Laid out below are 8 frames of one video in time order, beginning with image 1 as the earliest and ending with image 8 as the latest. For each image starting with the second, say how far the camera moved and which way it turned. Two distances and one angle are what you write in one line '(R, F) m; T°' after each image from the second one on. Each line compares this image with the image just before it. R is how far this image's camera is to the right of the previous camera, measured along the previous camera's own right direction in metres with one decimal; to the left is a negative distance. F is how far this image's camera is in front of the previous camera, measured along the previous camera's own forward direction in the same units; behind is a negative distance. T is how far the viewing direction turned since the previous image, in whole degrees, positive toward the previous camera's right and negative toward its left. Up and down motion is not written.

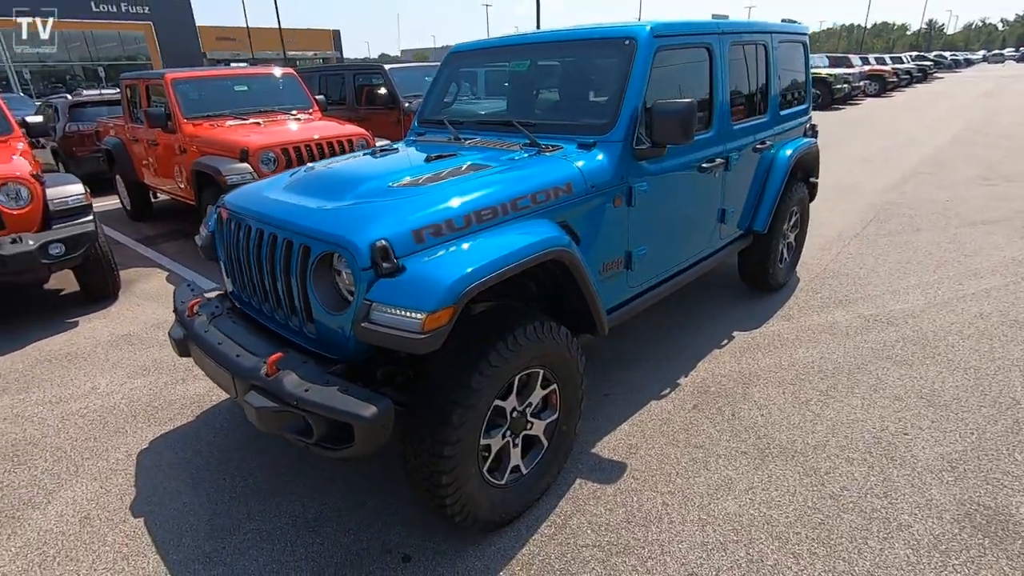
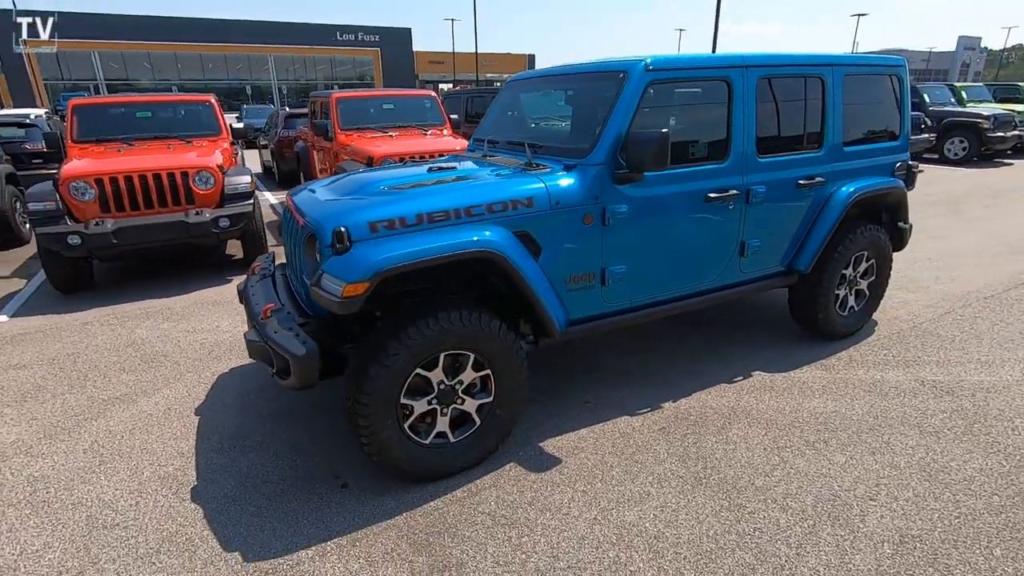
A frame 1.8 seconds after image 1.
(+1.1, -0.2) m; -17°
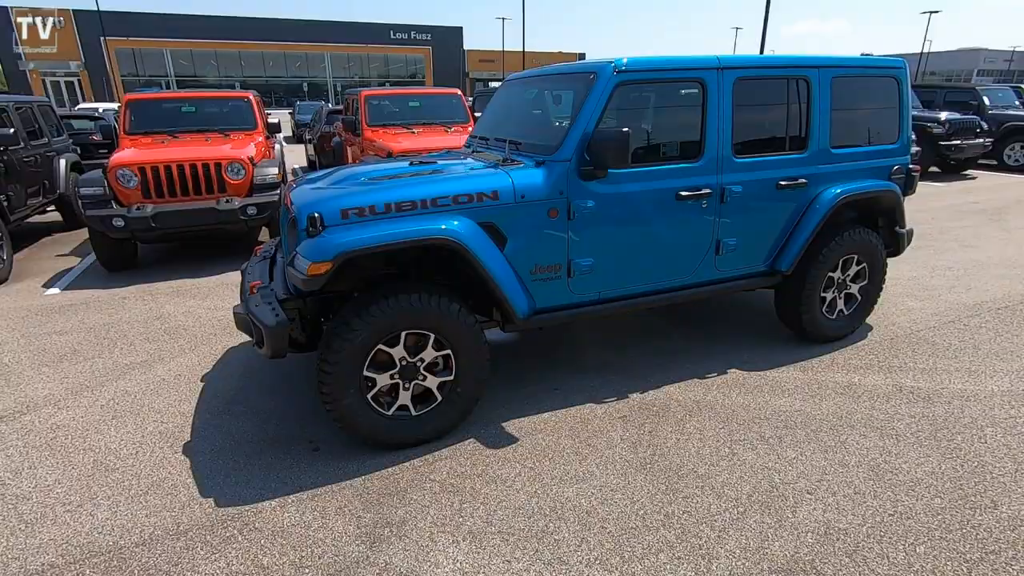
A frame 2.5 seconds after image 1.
(+0.5, -0.2) m; -5°
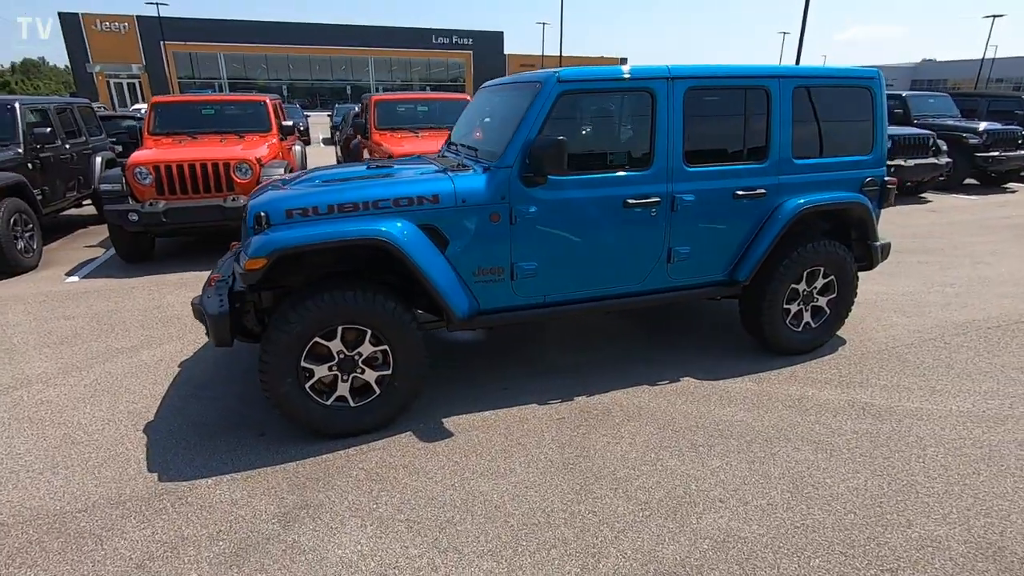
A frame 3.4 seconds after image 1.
(+0.6, -0.1) m; -4°
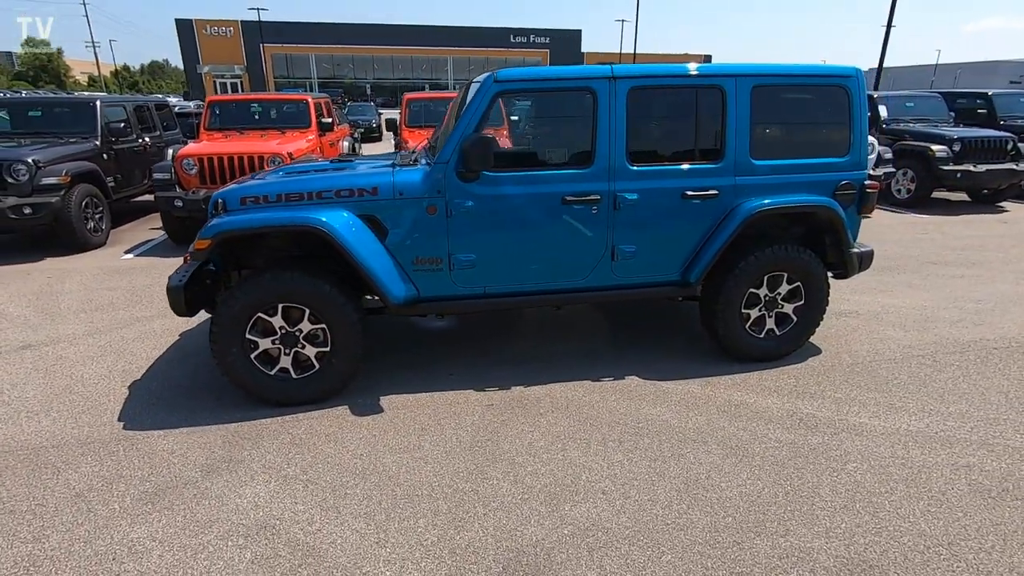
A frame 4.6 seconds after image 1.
(+0.9, -0.1) m; -8°
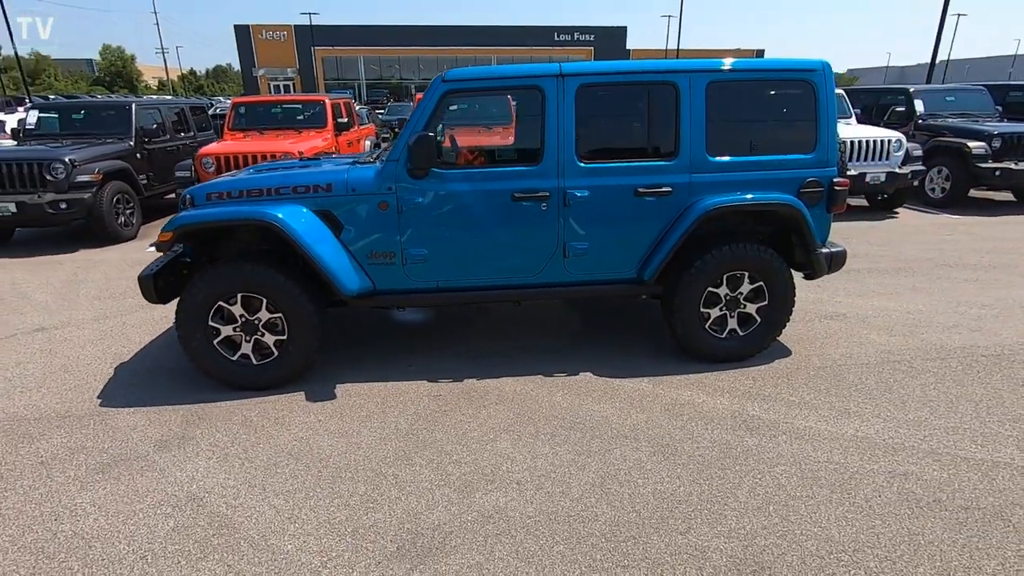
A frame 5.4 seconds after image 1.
(+0.6, 0.0) m; -5°
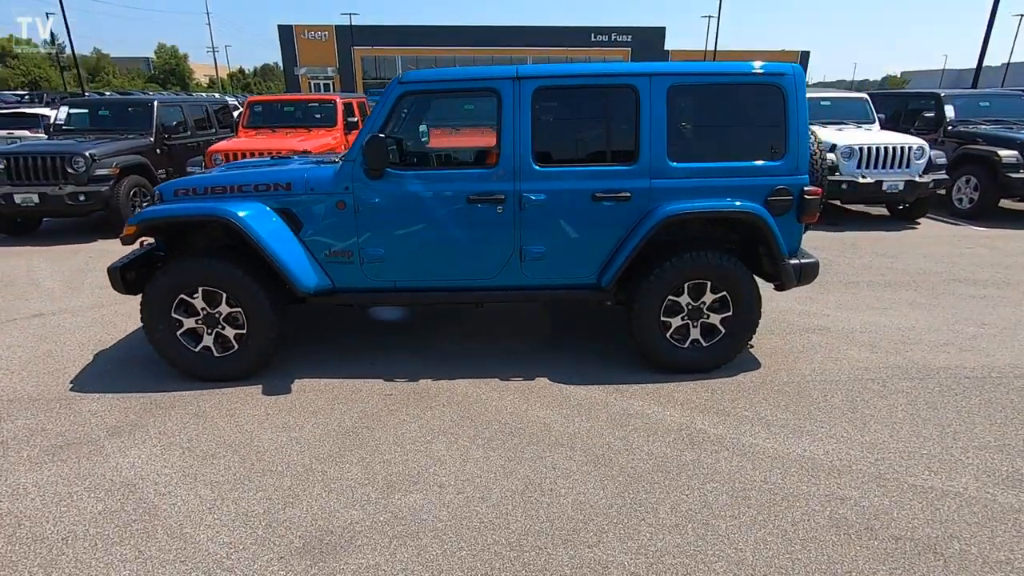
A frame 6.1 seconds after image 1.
(+0.5, 0.0) m; -4°
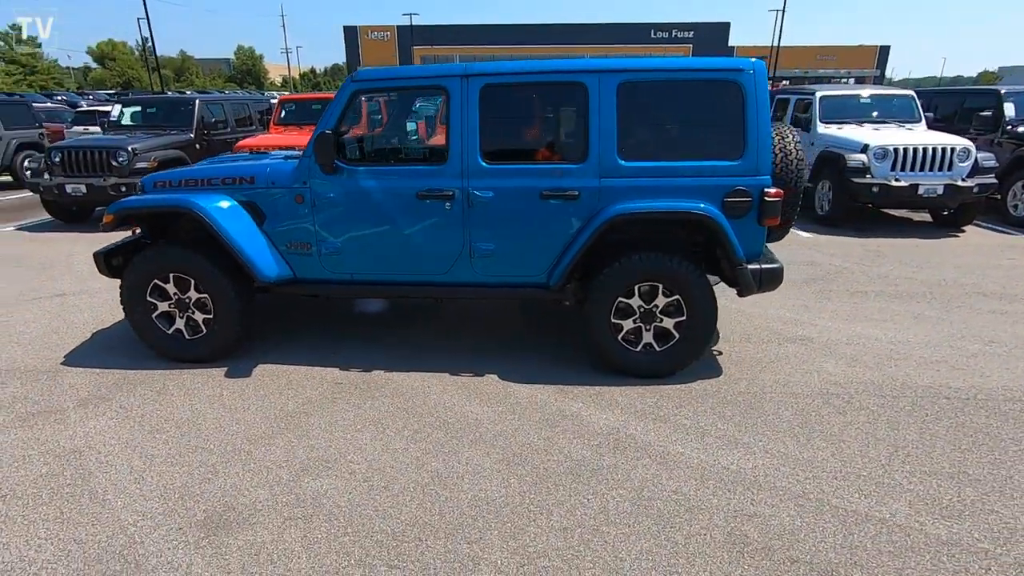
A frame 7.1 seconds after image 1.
(+0.7, 0.0) m; -6°
